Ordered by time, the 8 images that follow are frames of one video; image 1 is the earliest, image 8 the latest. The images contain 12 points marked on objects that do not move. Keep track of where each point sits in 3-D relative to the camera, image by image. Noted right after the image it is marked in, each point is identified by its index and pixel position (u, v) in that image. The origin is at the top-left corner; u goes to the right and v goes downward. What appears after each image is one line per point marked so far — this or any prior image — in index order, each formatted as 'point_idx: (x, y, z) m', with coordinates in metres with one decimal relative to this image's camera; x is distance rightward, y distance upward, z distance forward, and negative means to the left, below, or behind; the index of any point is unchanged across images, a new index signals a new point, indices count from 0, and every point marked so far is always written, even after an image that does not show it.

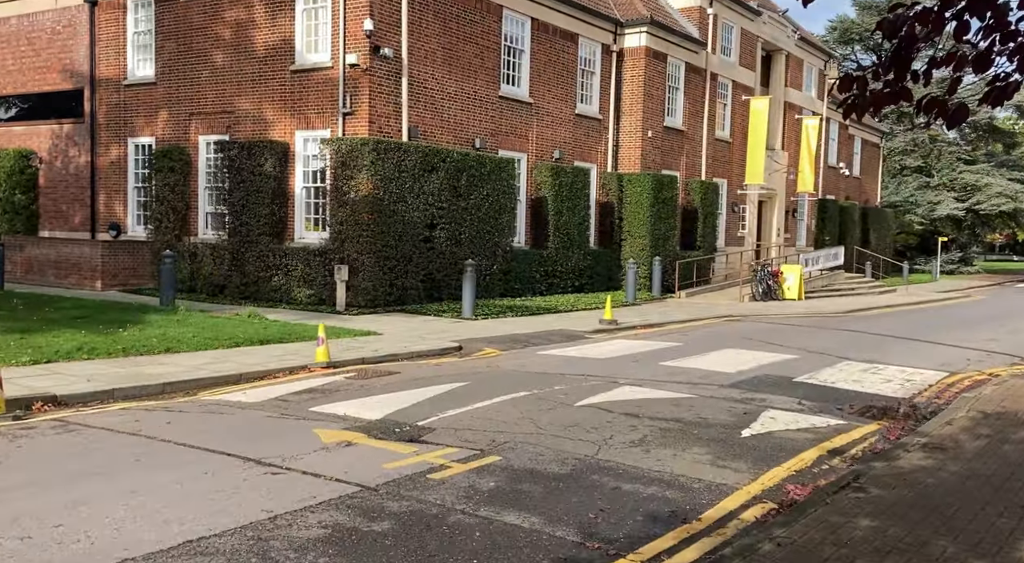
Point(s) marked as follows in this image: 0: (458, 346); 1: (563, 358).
0: (-0.7, -0.9, +13.2) m
1: (+0.7, -1.0, +12.8) m
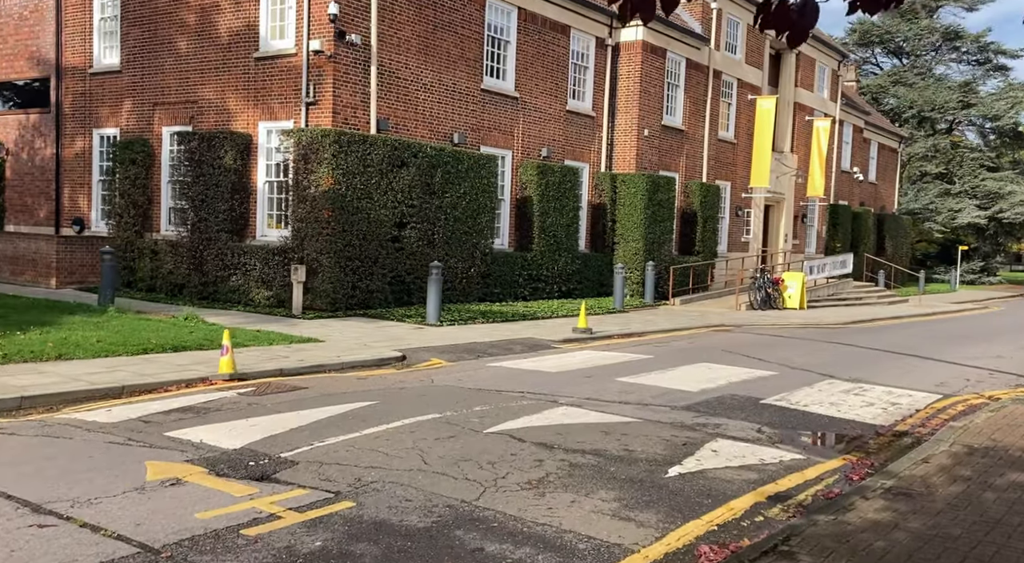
0: (-1.4, -0.9, +12.1) m
1: (0.0, -1.1, +11.6) m
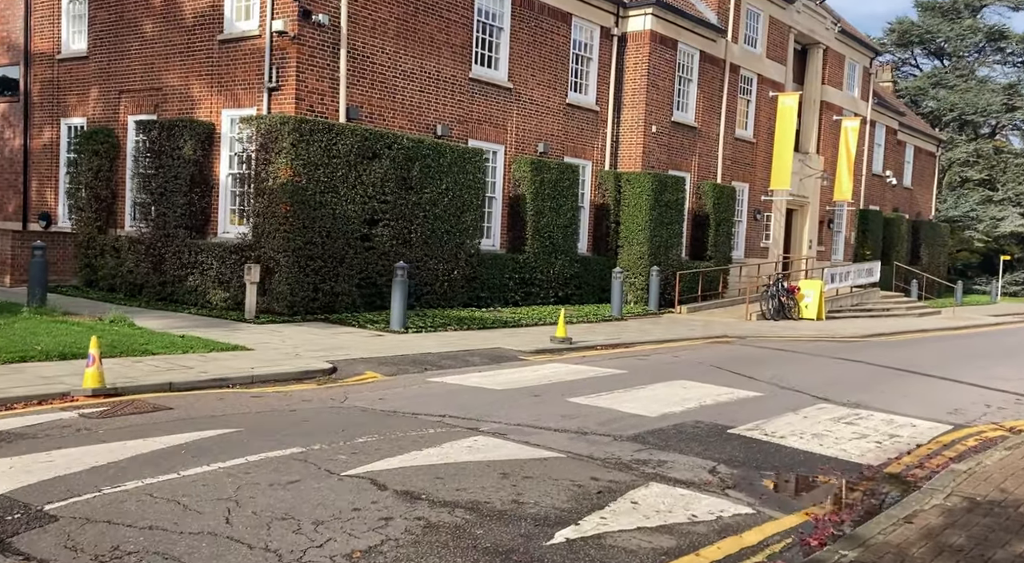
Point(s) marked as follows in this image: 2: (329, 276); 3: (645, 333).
0: (-2.0, -0.9, +10.6) m
1: (-0.6, -1.1, +10.1) m
2: (-3.1, +0.1, +16.3) m
3: (+2.4, -1.0, +18.0) m
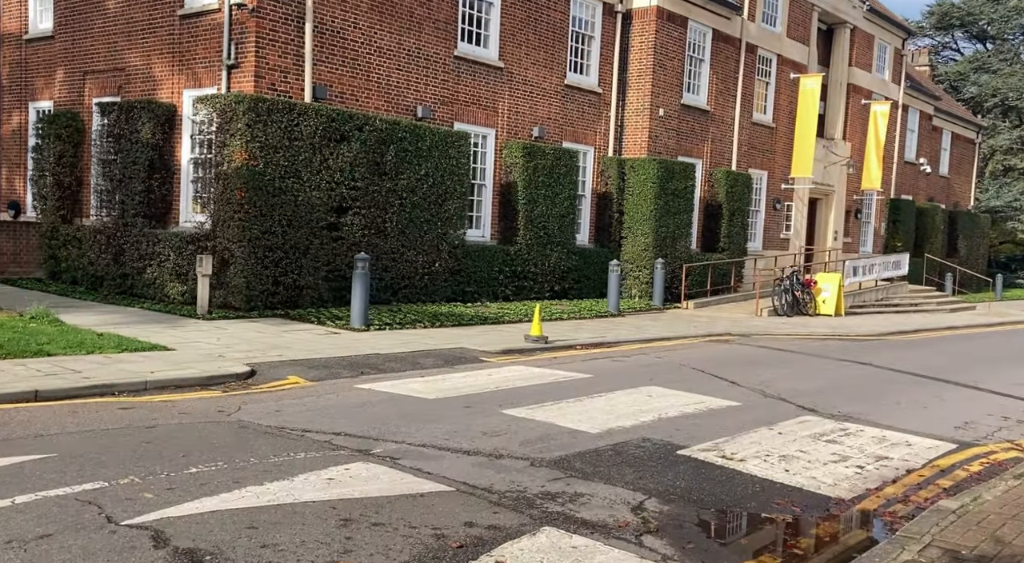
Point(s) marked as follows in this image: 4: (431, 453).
0: (-2.6, -0.9, +9.4) m
1: (-1.2, -1.0, +8.8) m
2: (-3.4, +0.2, +15.1) m
3: (+2.1, -0.9, +16.6) m
4: (-0.6, -1.2, +6.6) m
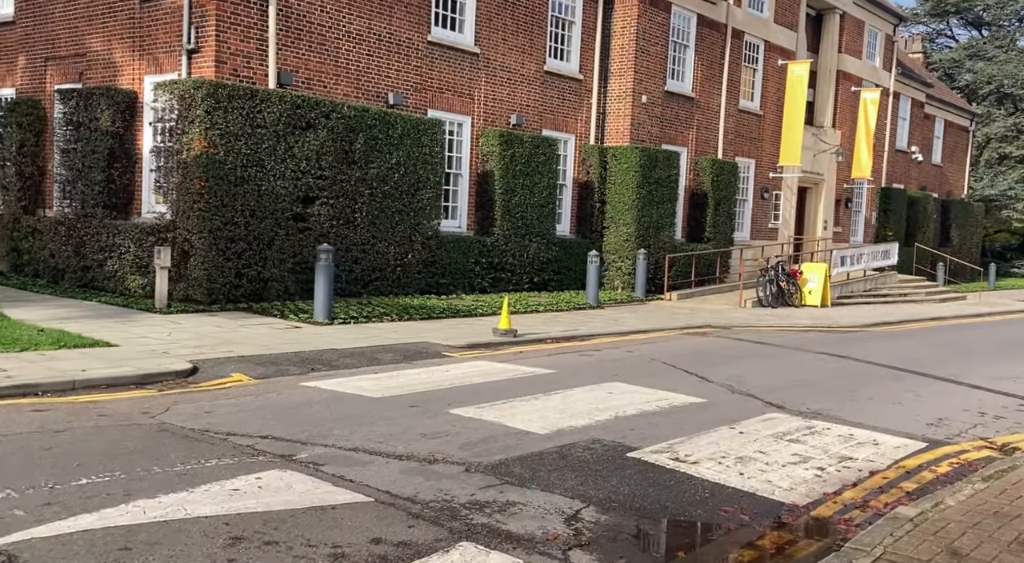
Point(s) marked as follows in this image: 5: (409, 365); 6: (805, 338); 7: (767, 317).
0: (-3.0, -0.8, +9.0) m
1: (-1.7, -1.0, +8.4) m
2: (-3.9, +0.3, +14.7) m
3: (+1.7, -0.7, +16.2) m
4: (-1.0, -1.1, +6.2) m
5: (-1.1, -0.9, +10.6) m
6: (+4.6, -0.9, +15.2) m
7: (+4.9, -0.7, +18.7) m
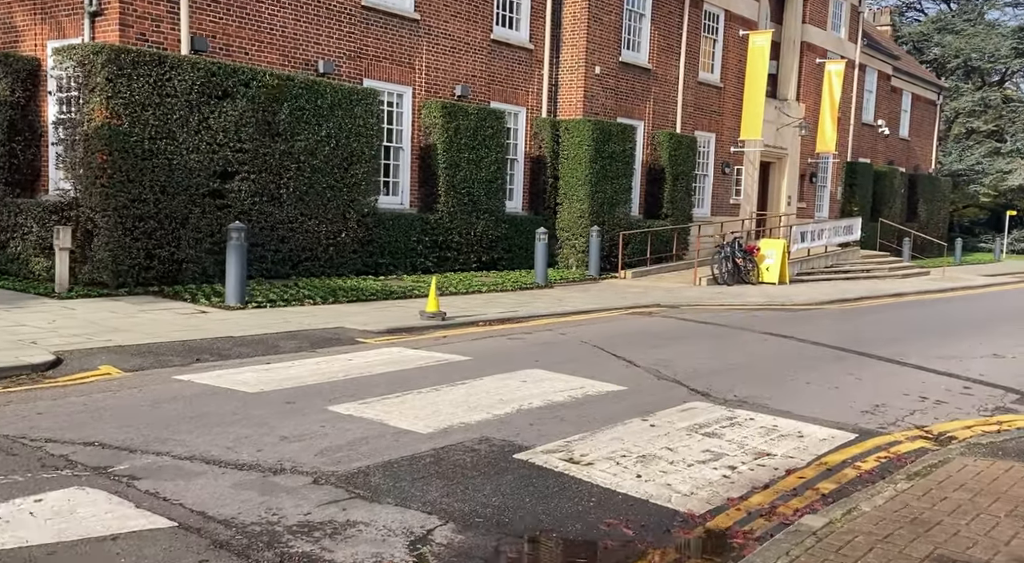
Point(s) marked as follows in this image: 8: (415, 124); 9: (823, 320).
0: (-3.8, -0.6, +8.1) m
1: (-2.5, -0.8, +7.5) m
2: (-4.8, +0.6, +13.7) m
3: (+0.7, -0.4, +15.4) m
4: (-1.8, -1.0, +5.3) m
5: (-2.0, -0.7, +9.7) m
6: (+3.6, -0.5, +14.5) m
7: (+3.8, -0.3, +17.9) m
8: (-1.9, +3.0, +18.8) m
9: (+4.6, -0.6, +14.3) m
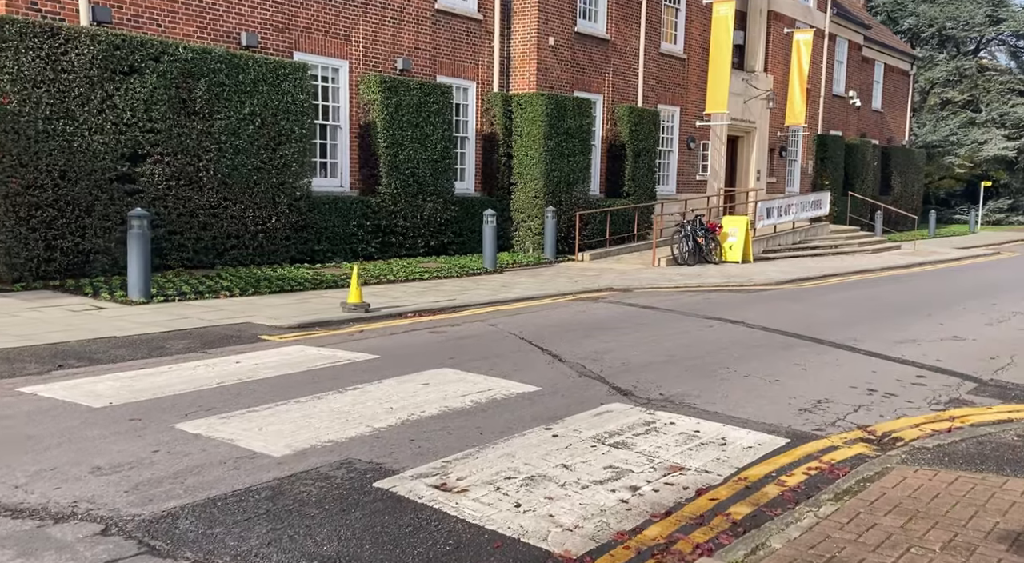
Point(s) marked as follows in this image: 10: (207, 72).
0: (-4.6, -0.7, +7.0) m
1: (-3.3, -0.8, +6.5) m
2: (-5.7, +0.7, +12.7) m
3: (-0.2, -0.1, +14.4) m
4: (-2.5, -1.0, +4.4) m
5: (-2.8, -0.6, +8.8) m
6: (+2.7, -0.3, +13.6) m
7: (+2.9, +0.1, +17.0) m
8: (-2.9, +3.3, +17.8) m
9: (+3.7, -0.3, +13.4) m
10: (-4.4, +3.0, +14.1) m
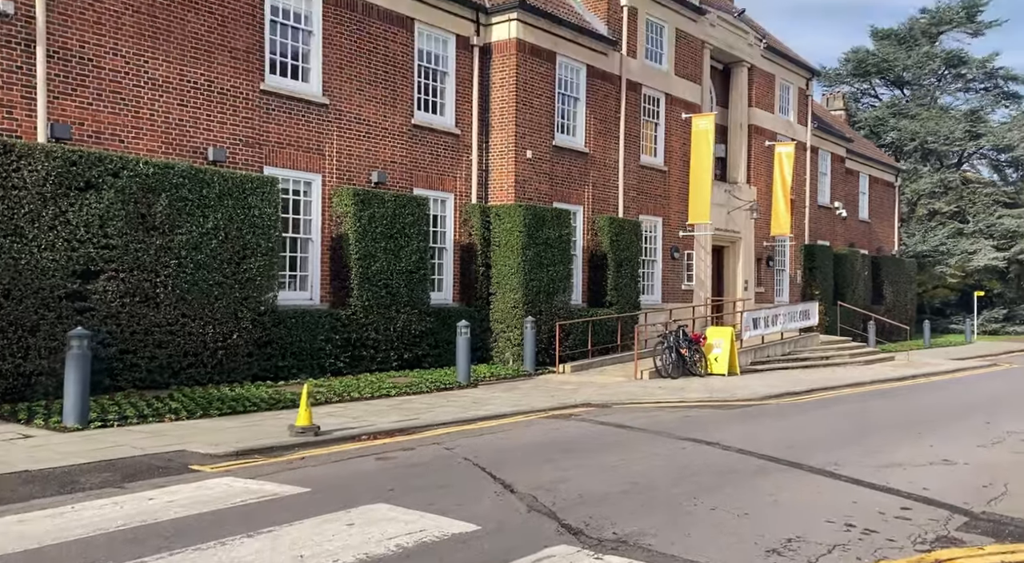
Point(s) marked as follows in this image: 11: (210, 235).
0: (-5.1, -1.5, +6.3) m
1: (-3.7, -1.6, +5.8) m
2: (-6.2, -0.9, +12.1) m
3: (-0.7, -1.8, +13.7) m
4: (-2.9, -1.6, +3.6) m
5: (-3.3, -1.7, +8.0) m
6: (+2.3, -1.8, +12.9) m
7: (+2.4, -1.9, +16.3) m
8: (-3.3, +1.2, +17.4) m
9: (+3.2, -1.8, +12.7) m
10: (-4.9, +1.3, +13.8) m
11: (-4.5, +0.7, +14.4) m
